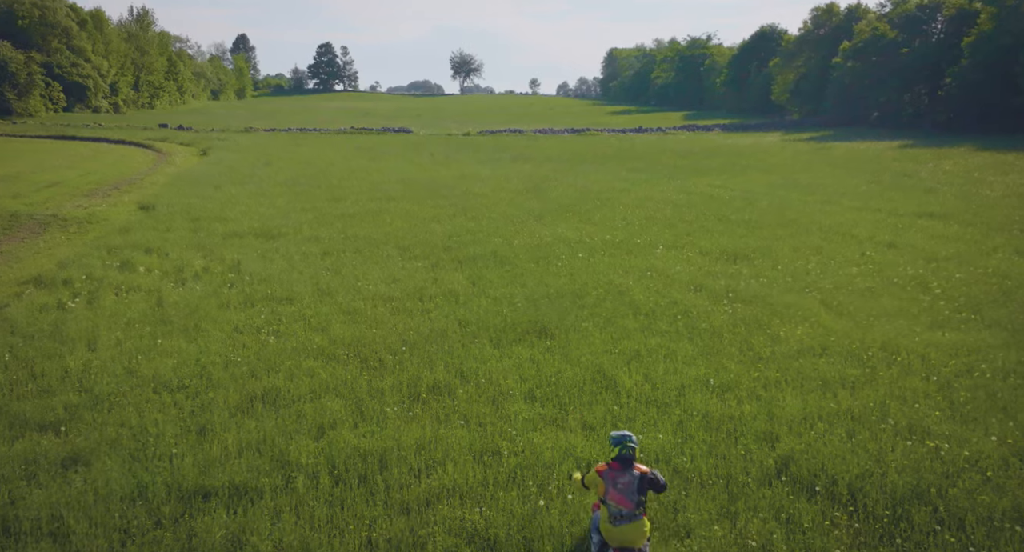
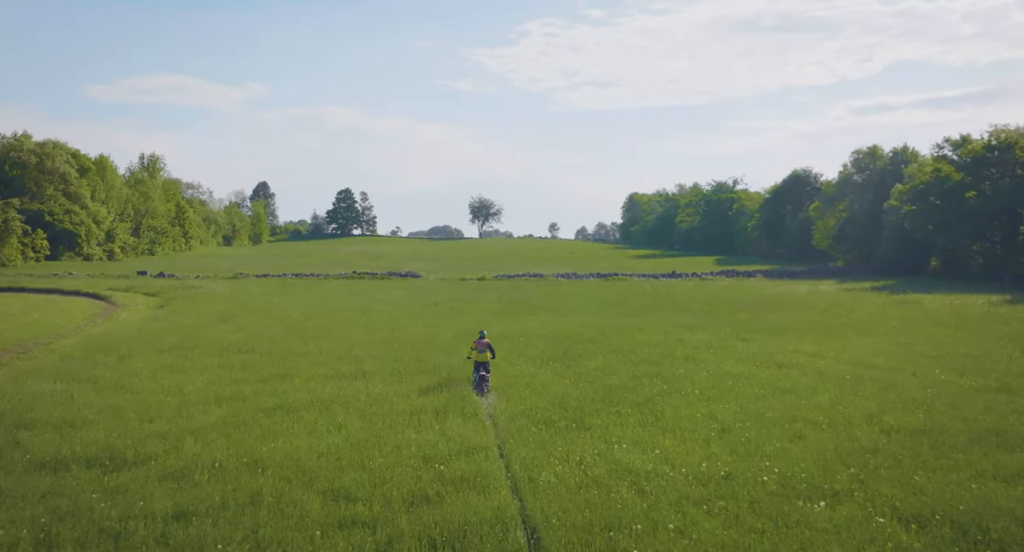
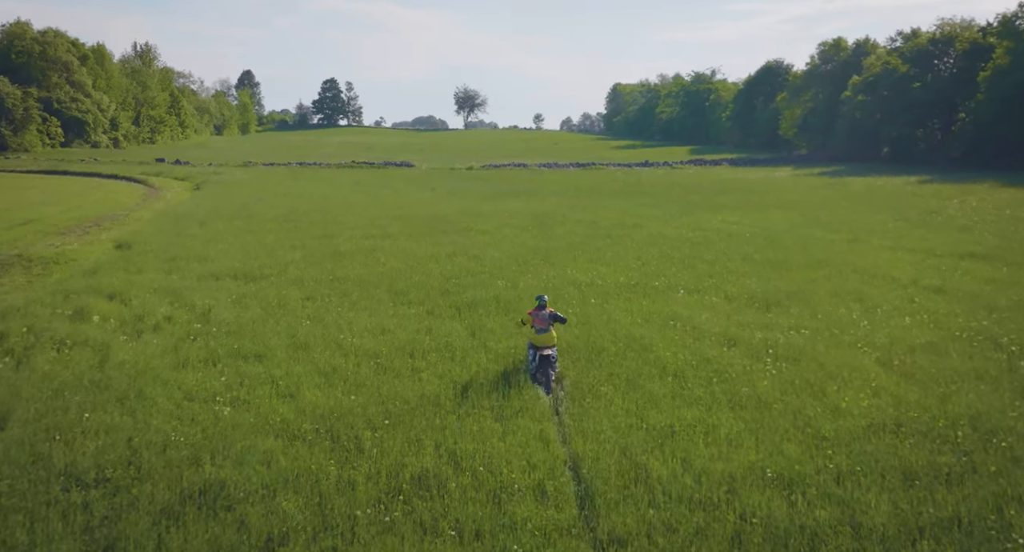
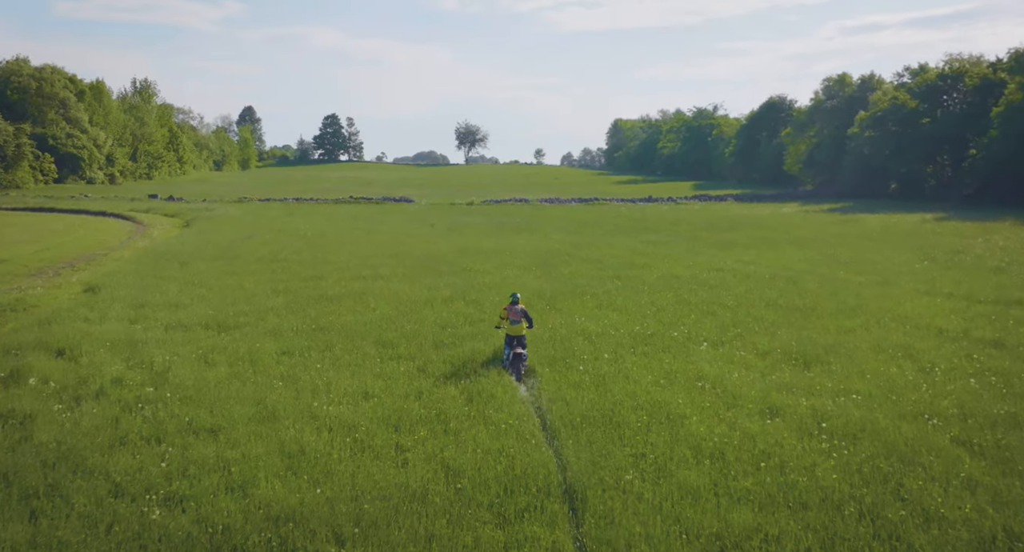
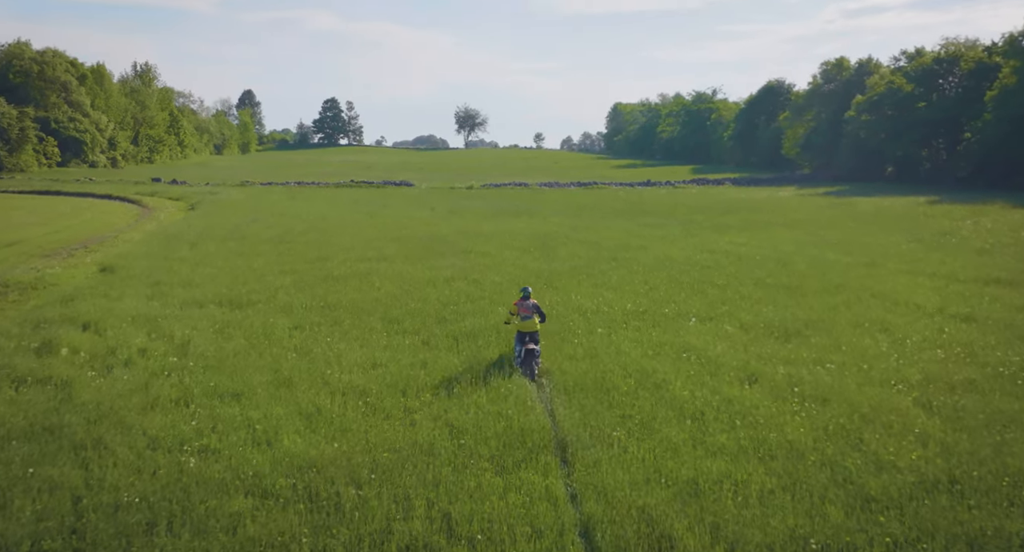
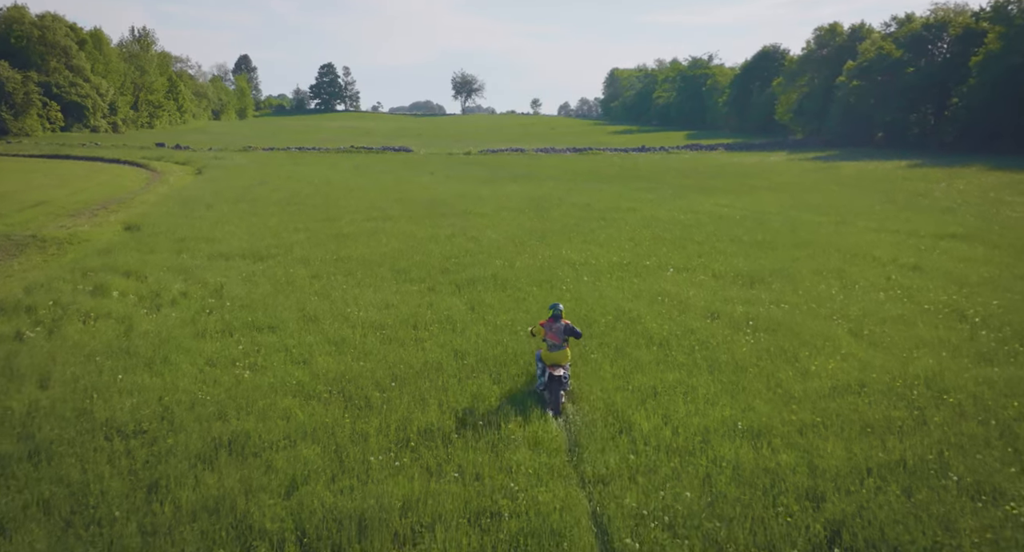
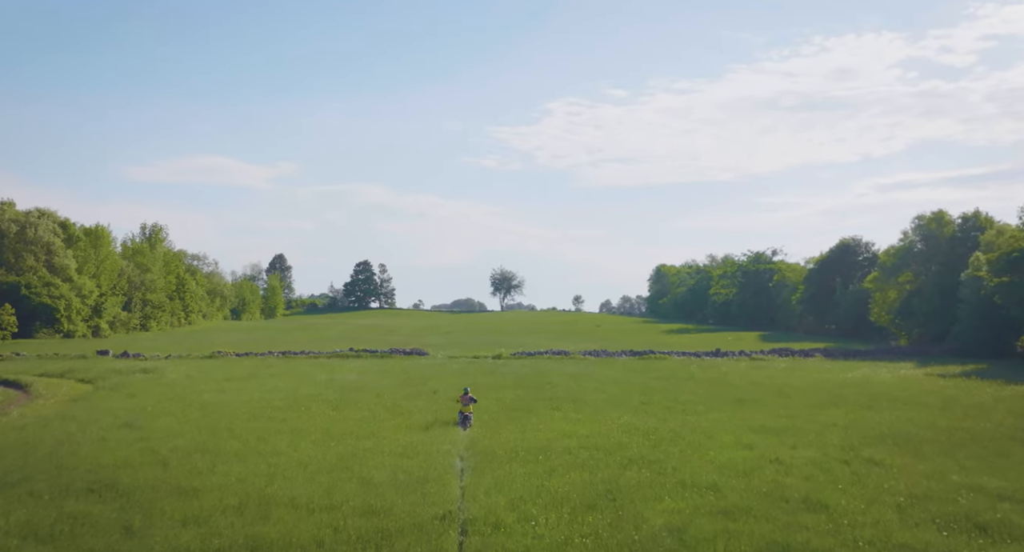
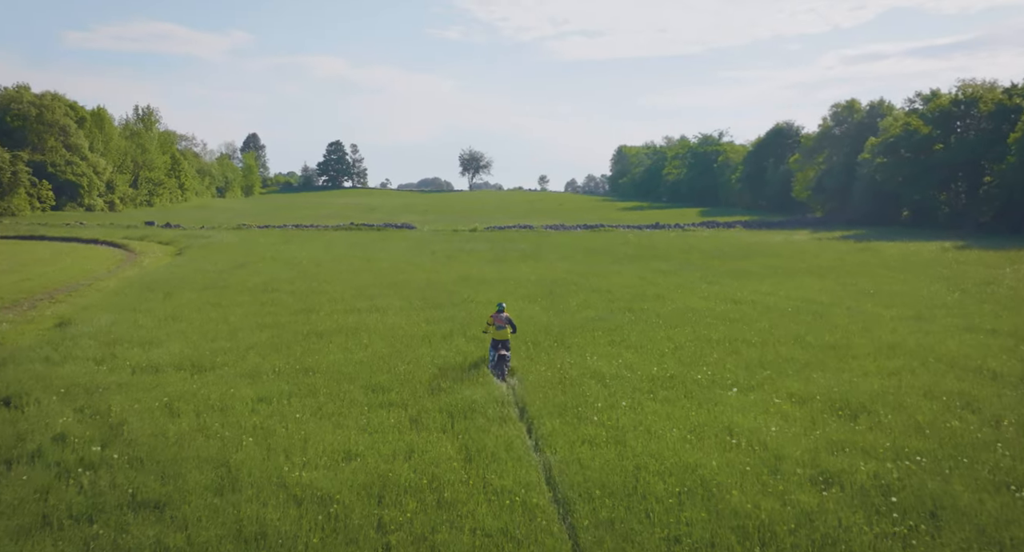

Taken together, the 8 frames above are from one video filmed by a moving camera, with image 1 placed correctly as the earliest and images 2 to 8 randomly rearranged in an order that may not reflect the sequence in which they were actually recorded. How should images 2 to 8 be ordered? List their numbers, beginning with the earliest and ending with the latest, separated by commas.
6, 3, 5, 4, 8, 2, 7
